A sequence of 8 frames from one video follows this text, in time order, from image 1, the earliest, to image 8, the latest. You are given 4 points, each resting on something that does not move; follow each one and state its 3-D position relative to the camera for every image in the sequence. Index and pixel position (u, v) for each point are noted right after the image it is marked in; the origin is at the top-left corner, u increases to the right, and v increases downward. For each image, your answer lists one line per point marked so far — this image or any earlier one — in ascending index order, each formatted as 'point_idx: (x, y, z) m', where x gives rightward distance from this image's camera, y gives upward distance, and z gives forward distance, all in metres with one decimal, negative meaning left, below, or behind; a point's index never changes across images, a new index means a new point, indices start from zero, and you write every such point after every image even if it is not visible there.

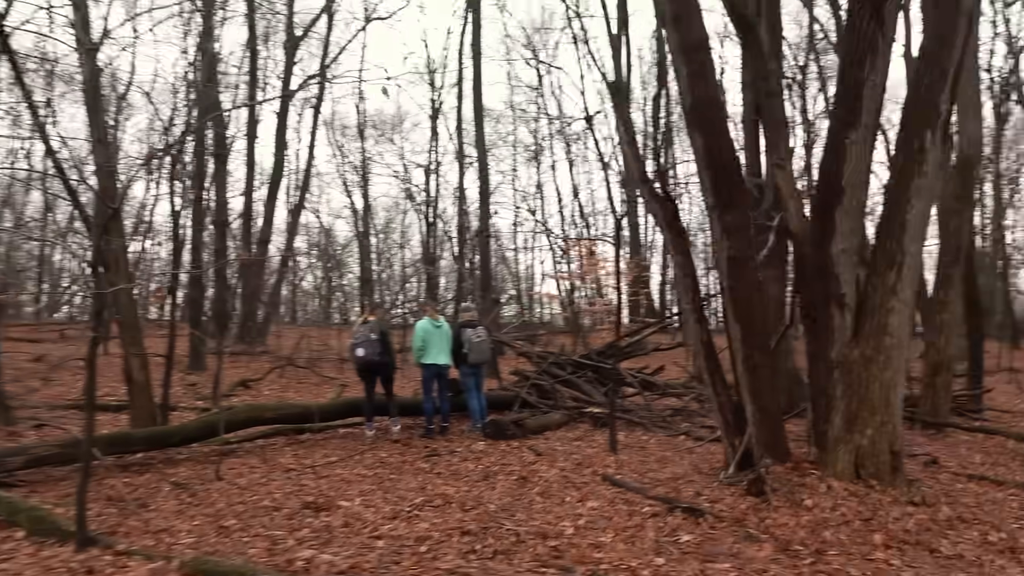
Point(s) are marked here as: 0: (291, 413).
0: (-2.4, -1.4, +8.1) m
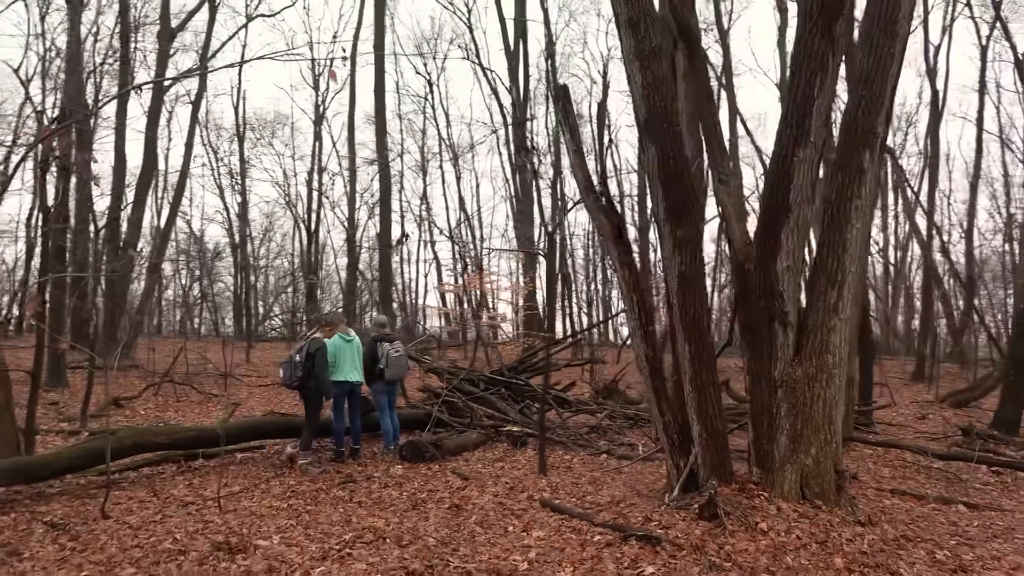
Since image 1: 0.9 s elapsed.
0: (-3.1, -1.4, +7.3) m
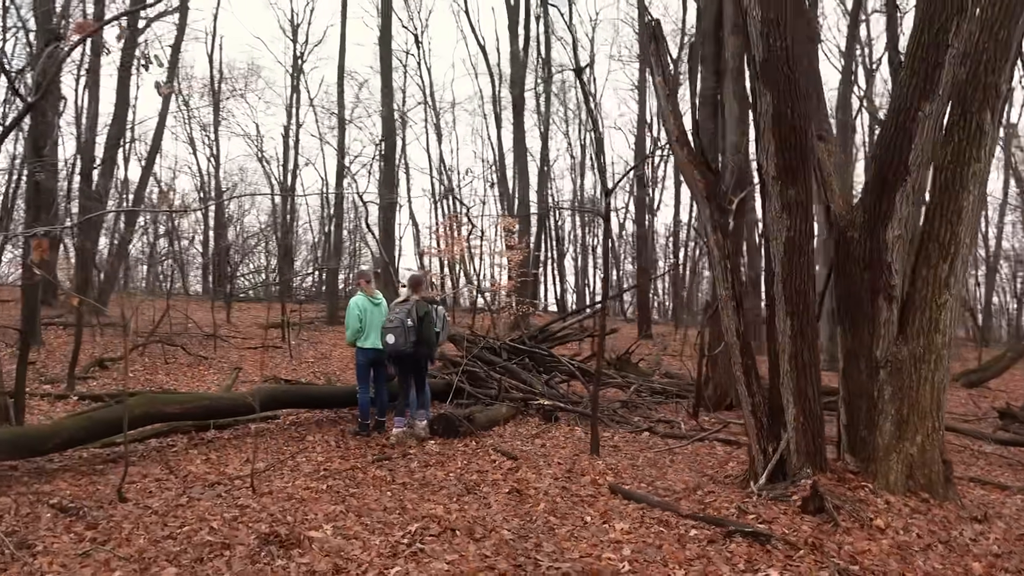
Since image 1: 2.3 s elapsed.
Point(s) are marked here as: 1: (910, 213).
0: (-2.7, -1.0, +6.5) m
1: (+2.7, +0.5, +5.1) m
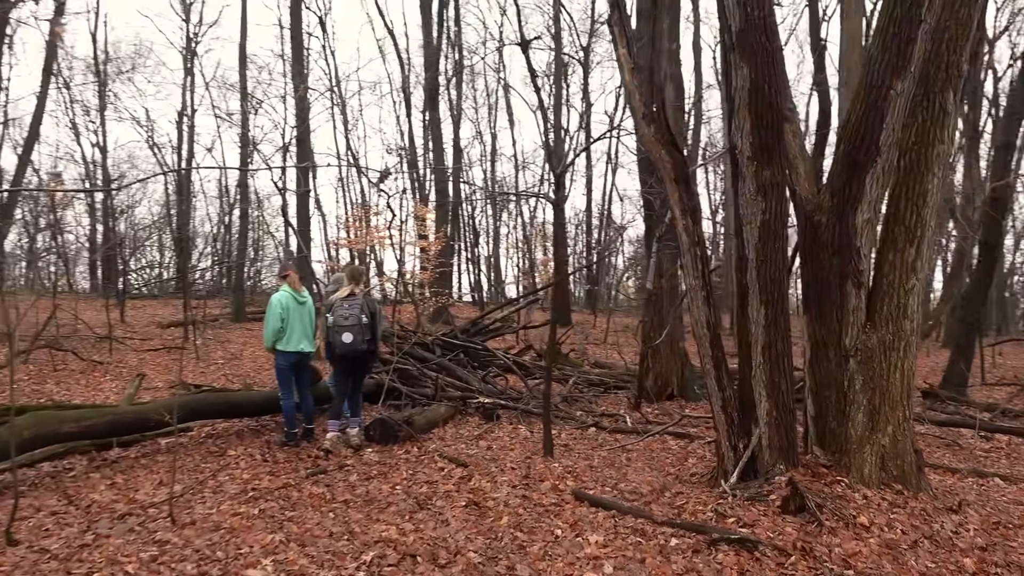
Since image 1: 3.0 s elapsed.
0: (-3.1, -1.0, +5.7) m
1: (+2.4, +0.6, +4.9) m
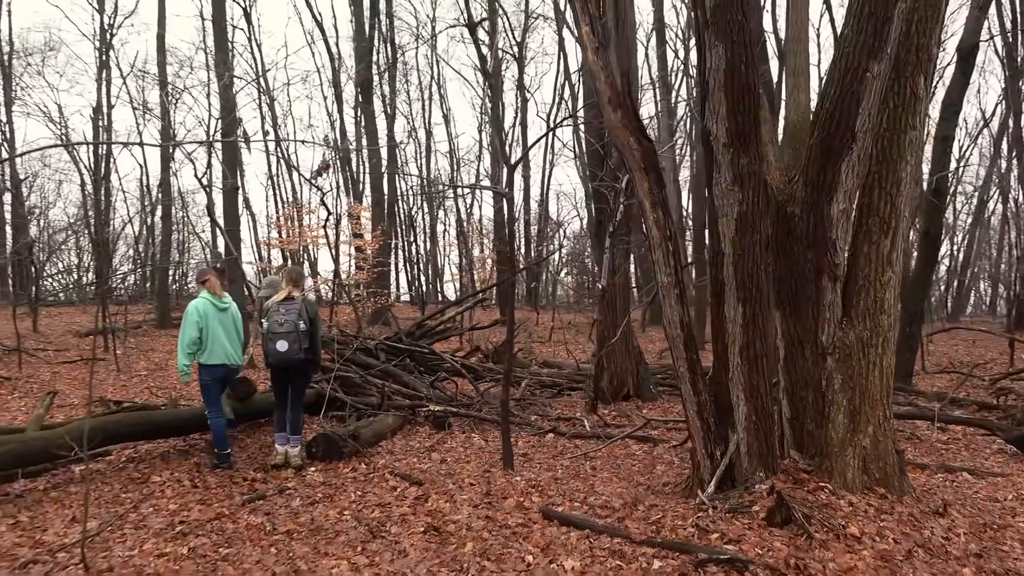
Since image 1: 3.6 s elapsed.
0: (-3.4, -1.1, +5.0) m
1: (+2.1, +0.6, +4.7) m
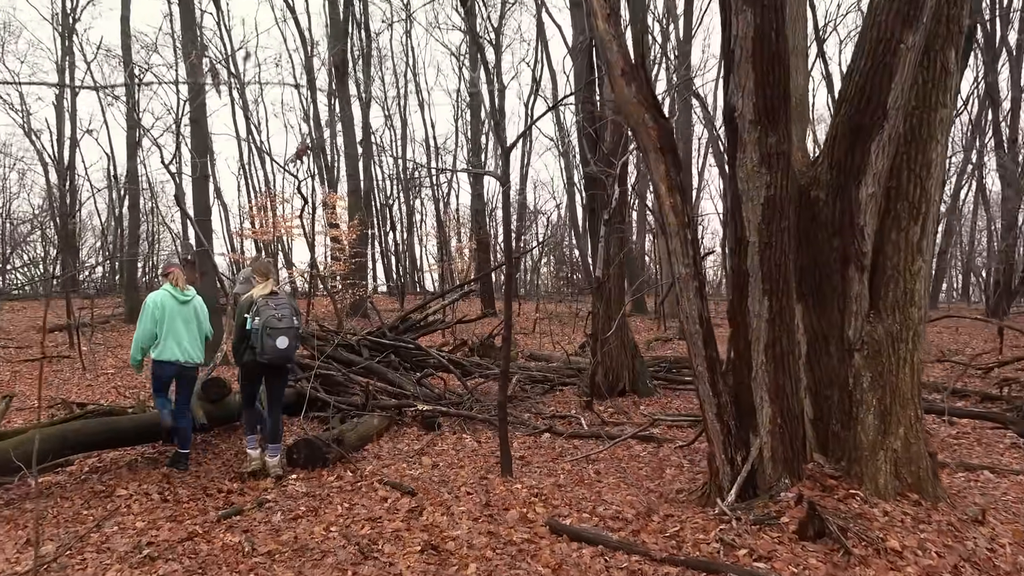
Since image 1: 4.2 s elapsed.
0: (-3.4, -1.1, +4.5) m
1: (+2.1, +0.7, +4.3) m
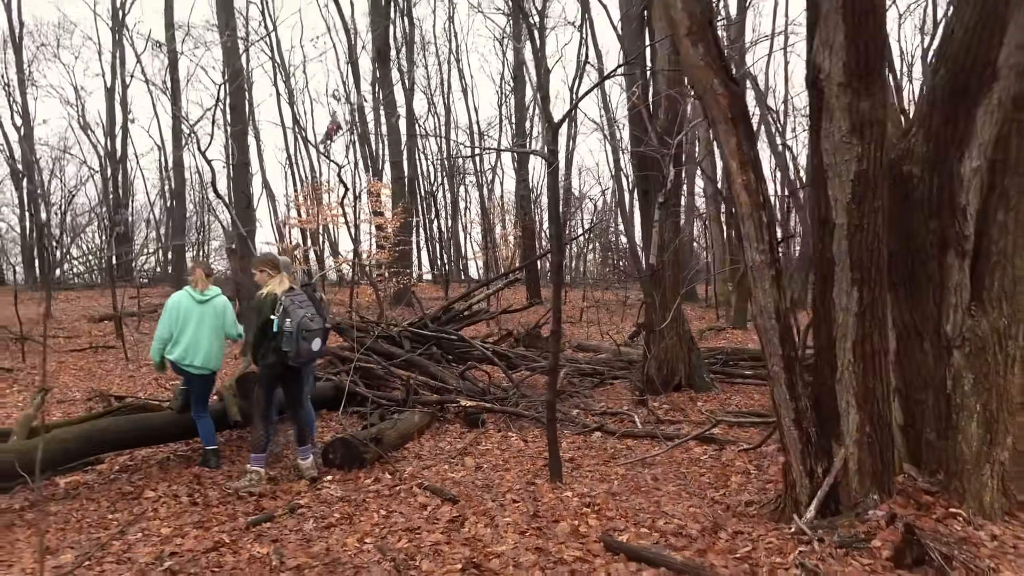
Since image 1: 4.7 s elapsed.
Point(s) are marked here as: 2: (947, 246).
0: (-3.1, -1.0, +4.2) m
1: (+2.4, +0.8, +3.7) m
2: (+2.2, +0.2, +3.9) m
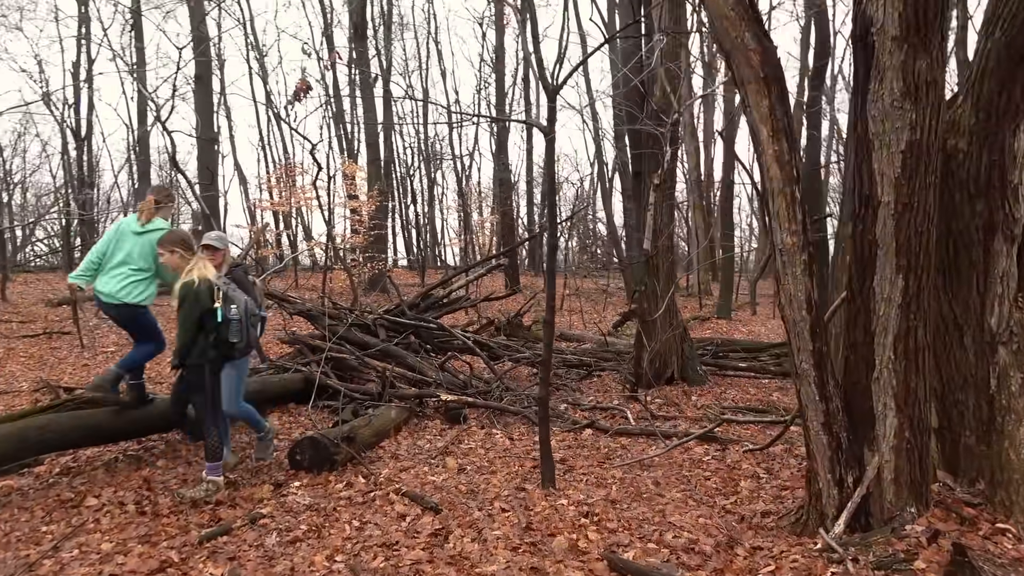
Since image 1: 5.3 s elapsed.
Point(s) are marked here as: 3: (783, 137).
0: (-3.1, -0.9, +3.7) m
1: (+2.4, +0.8, +3.3) m
2: (+2.2, +0.3, +3.5) m
3: (+1.1, +0.6, +3.1) m
